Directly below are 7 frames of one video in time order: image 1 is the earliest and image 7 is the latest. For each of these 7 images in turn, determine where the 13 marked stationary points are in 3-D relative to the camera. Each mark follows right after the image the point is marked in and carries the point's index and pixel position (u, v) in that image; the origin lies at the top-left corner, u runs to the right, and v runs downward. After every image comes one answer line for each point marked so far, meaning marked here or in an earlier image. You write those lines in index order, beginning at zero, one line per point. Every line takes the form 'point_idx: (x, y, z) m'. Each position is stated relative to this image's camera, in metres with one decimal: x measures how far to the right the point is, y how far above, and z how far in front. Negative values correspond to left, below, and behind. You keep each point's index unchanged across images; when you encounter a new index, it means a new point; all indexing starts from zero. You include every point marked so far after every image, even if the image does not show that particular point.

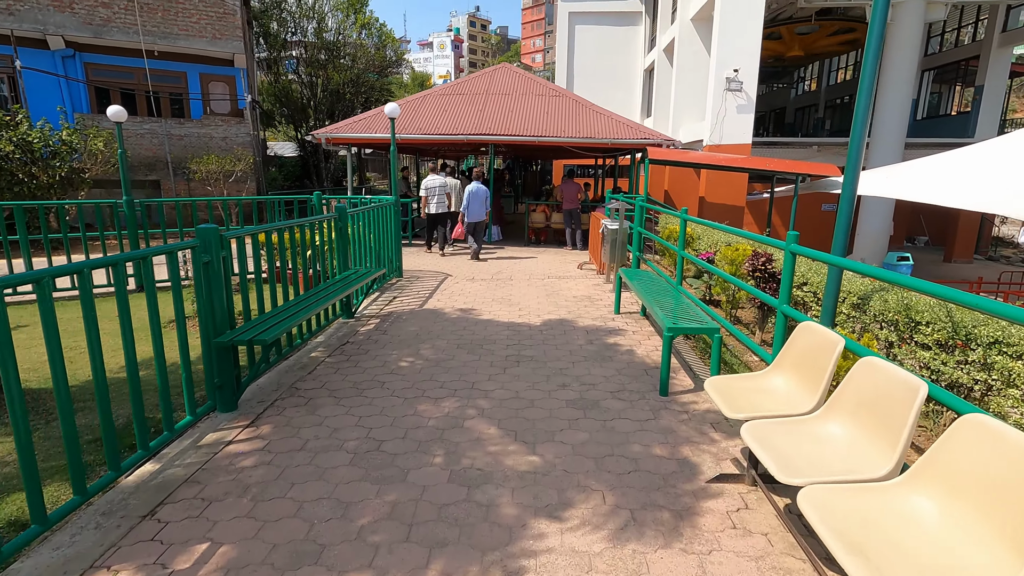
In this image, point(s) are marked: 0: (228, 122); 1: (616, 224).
0: (-7.2, +4.2, +13.6) m
1: (+1.4, +0.9, +7.3) m
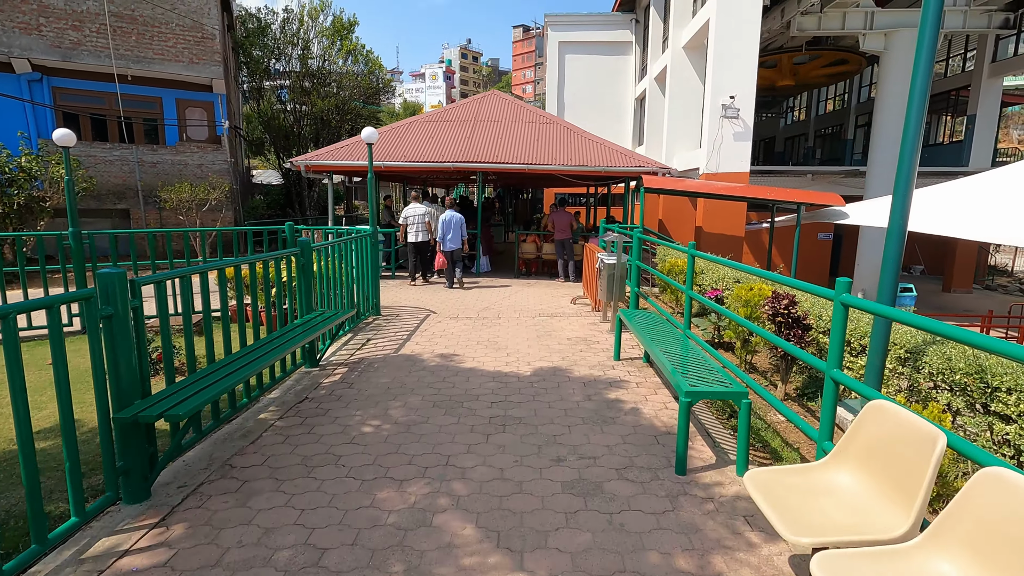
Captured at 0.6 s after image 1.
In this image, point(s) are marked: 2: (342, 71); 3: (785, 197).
0: (-7.4, +3.3, +13.0) m
1: (+1.2, +0.4, +6.7) m
2: (-5.3, +6.8, +16.7) m
3: (+5.7, +1.9, +11.3) m
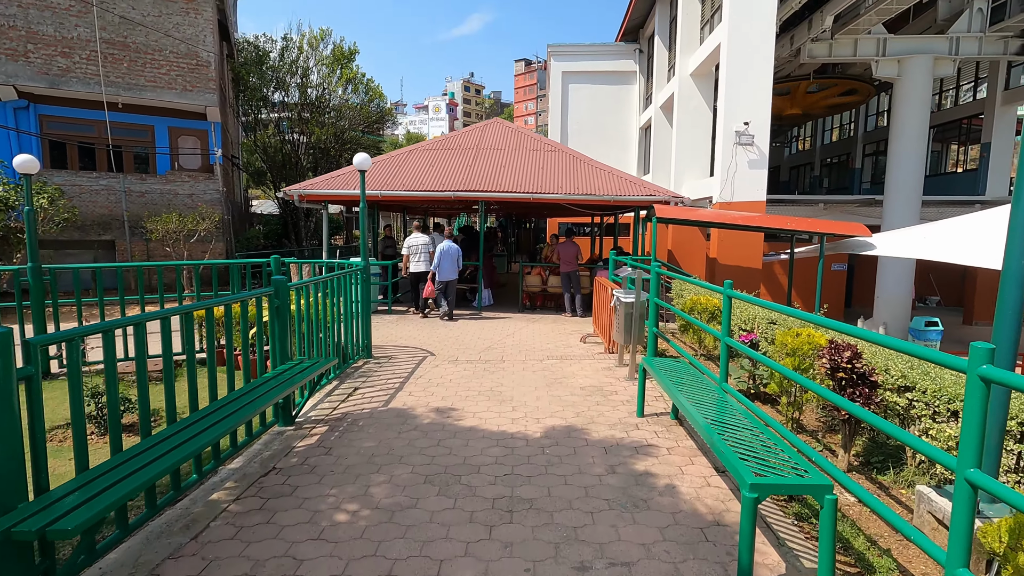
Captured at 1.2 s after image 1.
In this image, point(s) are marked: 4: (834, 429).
0: (-7.3, +2.5, +12.5) m
1: (+1.3, -0.1, +6.0) m
2: (-5.2, +5.8, +16.4) m
3: (+5.8, +1.2, +10.6) m
4: (+2.6, -1.2, +4.4) m
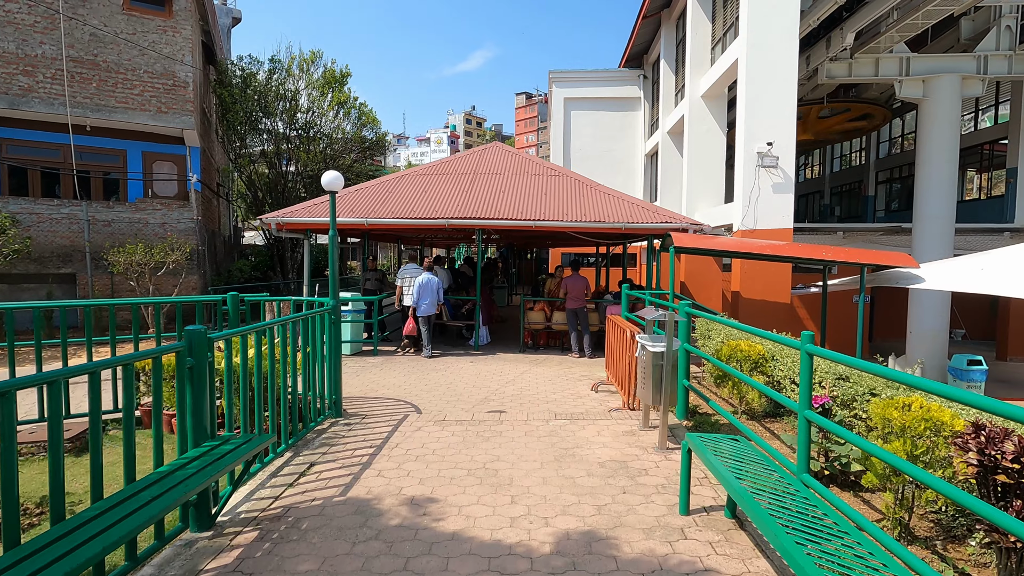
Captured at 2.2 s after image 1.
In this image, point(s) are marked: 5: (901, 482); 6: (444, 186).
0: (-7.3, +1.7, +11.5) m
1: (+1.3, -0.5, +4.9) m
2: (-5.2, +4.8, +15.6) m
3: (+5.8, +0.5, +9.5) m
4: (+2.6, -1.5, +3.2) m
5: (+2.2, -1.1, +3.1) m
6: (-1.4, +2.2, +11.4) m
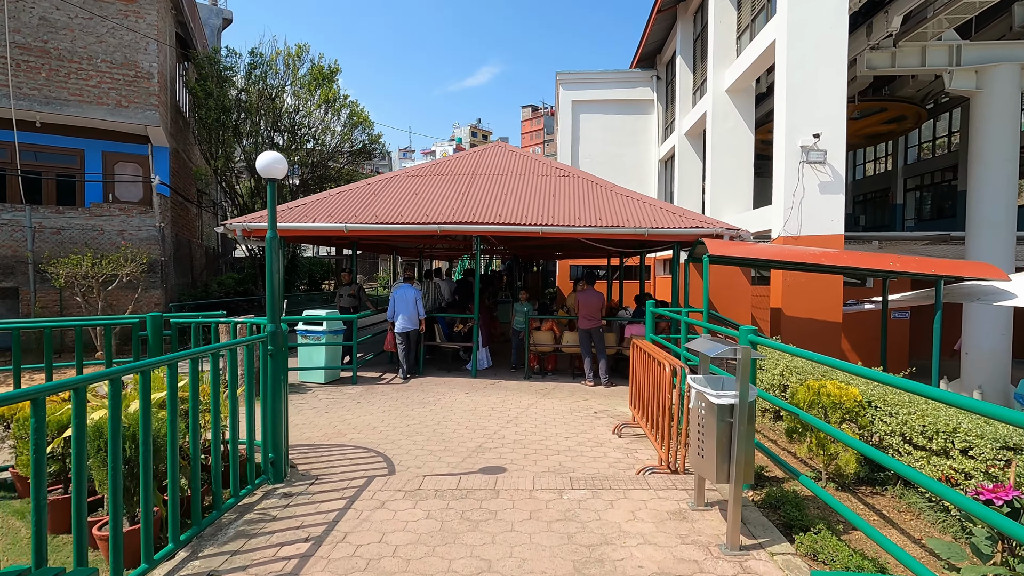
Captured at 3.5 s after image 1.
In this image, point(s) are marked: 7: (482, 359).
0: (-7.3, +1.4, +10.2) m
1: (+1.3, -0.6, +3.4) m
2: (-5.1, +4.4, +14.3) m
3: (+5.8, +0.3, +8.0) m
4: (+2.6, -1.6, +1.7) m
5: (+2.2, -1.2, +1.6) m
6: (-1.4, +1.9, +10.1) m
7: (-0.5, -1.2, +9.4) m
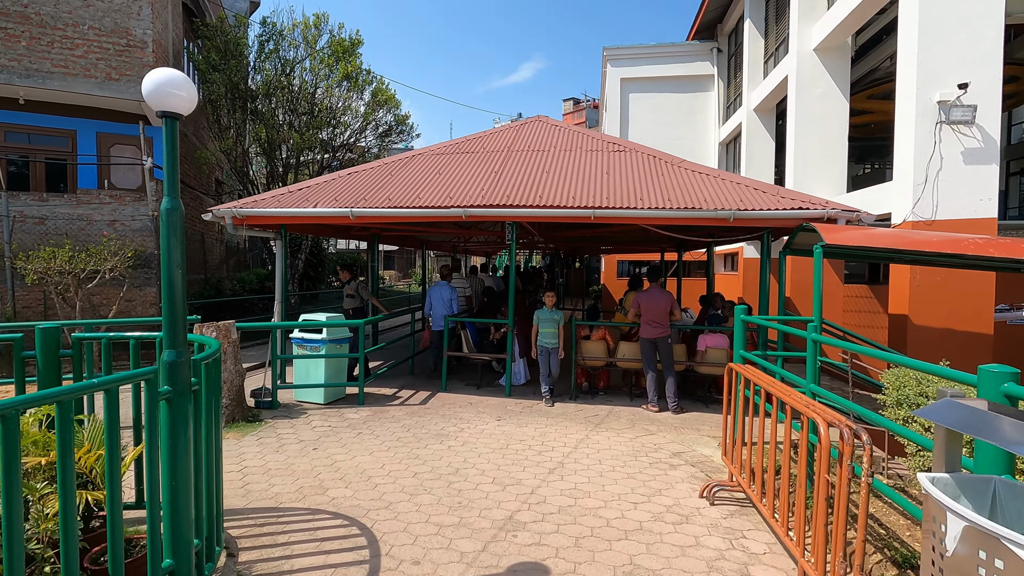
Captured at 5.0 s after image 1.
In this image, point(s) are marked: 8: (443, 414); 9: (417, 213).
0: (-6.6, +1.5, +9.0) m
1: (+1.4, -0.6, +1.6) m
2: (-4.1, +4.4, +12.9) m
3: (+6.3, +0.3, +5.9) m
4: (+2.6, -1.6, -0.2) m
5: (+2.2, -1.3, -0.3) m
6: (-0.7, +1.9, +8.4) m
7: (+0.1, -1.2, +7.7) m
8: (-0.8, -1.5, +6.3) m
9: (-1.2, +1.0, +7.0) m
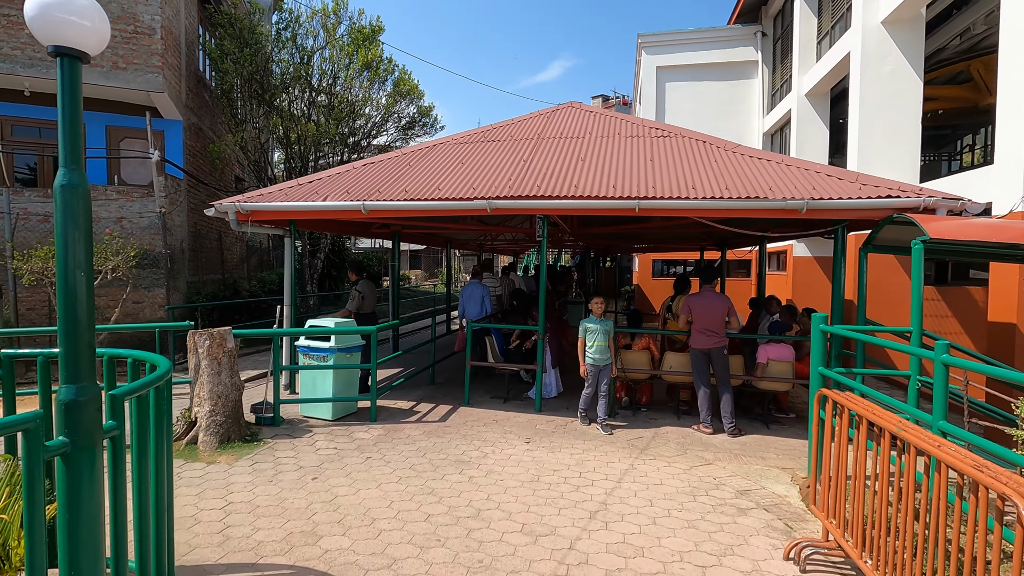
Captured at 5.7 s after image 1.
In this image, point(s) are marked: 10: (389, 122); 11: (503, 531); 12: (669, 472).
0: (-6.1, +1.5, +8.5) m
1: (+1.5, -0.7, +0.7) m
2: (-3.4, +4.4, +12.3) m
3: (+6.6, +0.2, +4.7) m
4: (+2.6, -1.6, -1.1) m
5: (+2.2, -1.3, -1.2) m
6: (-0.3, +1.9, +7.6) m
7: (+0.5, -1.2, +6.8) m
8: (-0.5, -1.5, +5.5) m
9: (-0.8, +0.9, +6.2) m
10: (-2.9, +3.9, +12.8) m
11: (0.0, -1.6, +3.6) m
12: (+1.4, -1.6, +4.7) m
